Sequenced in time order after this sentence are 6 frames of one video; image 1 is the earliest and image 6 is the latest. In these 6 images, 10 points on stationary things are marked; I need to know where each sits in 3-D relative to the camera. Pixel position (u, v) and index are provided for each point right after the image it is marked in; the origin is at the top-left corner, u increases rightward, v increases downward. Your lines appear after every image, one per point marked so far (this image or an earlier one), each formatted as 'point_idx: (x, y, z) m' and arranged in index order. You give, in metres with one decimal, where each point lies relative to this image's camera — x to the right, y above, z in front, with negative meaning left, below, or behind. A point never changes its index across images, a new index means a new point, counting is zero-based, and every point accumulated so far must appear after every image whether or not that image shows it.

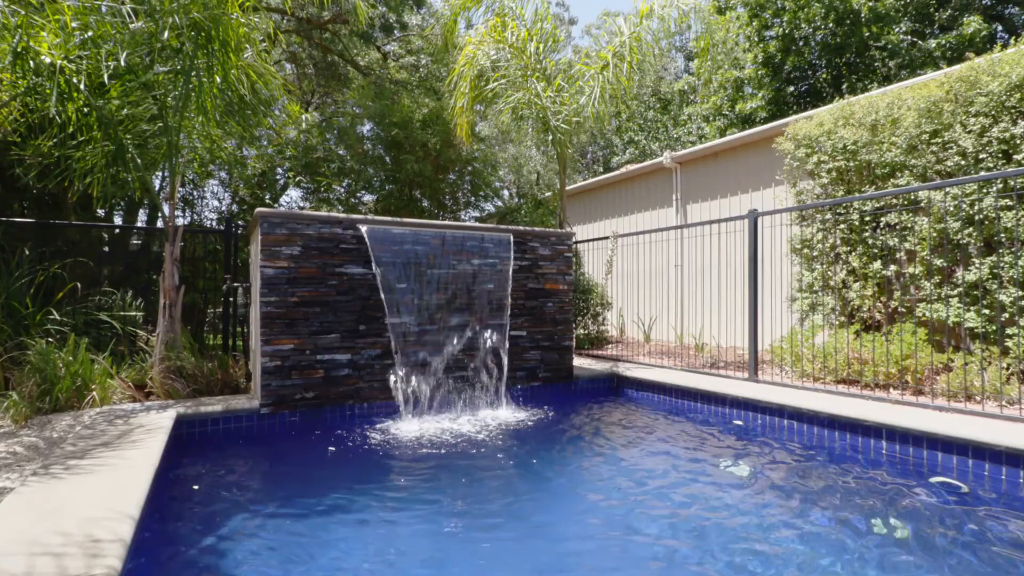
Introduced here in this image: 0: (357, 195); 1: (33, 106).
0: (-2.4, +1.6, +9.3) m
1: (-3.4, +1.3, +4.2) m
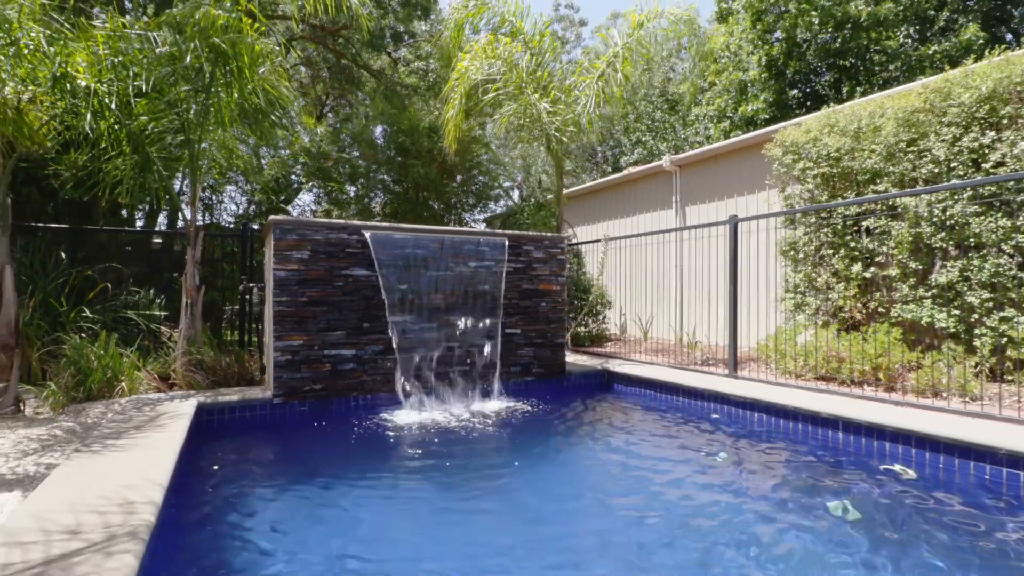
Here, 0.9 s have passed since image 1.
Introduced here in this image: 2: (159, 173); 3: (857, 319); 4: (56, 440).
0: (-2.3, +1.6, +9.7) m
1: (-3.5, +1.3, +4.6) m
2: (-3.0, +1.0, +5.1) m
3: (+3.7, -0.3, +6.2) m
4: (-2.7, -0.9, +3.5) m
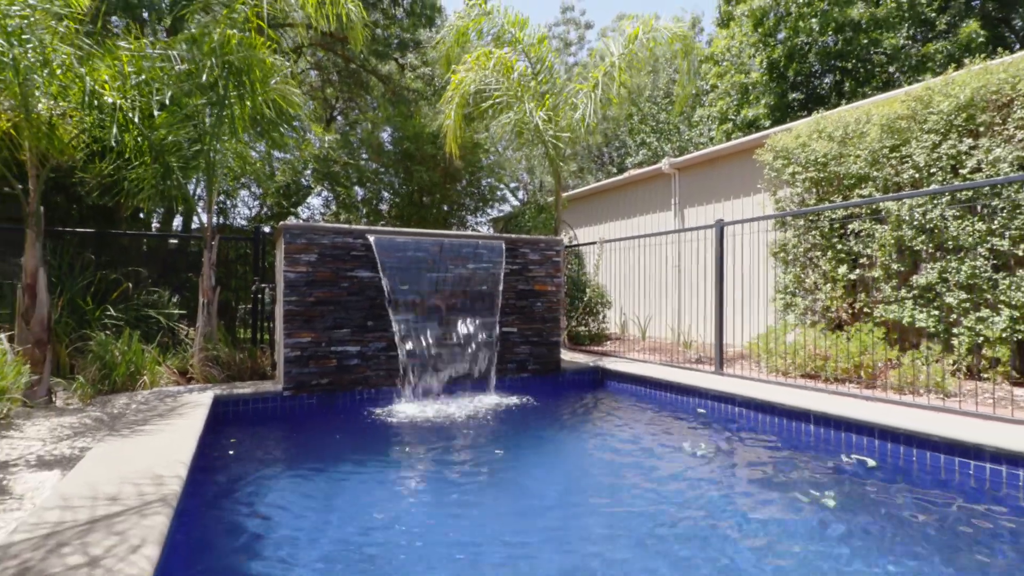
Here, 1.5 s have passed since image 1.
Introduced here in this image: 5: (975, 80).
0: (-2.3, +1.6, +10.1) m
1: (-3.5, +1.3, +5.0) m
2: (-3.1, +1.0, +5.4) m
3: (+3.7, -0.3, +6.5) m
4: (-2.8, -0.9, +3.8) m
5: (+4.2, +1.9, +5.4) m
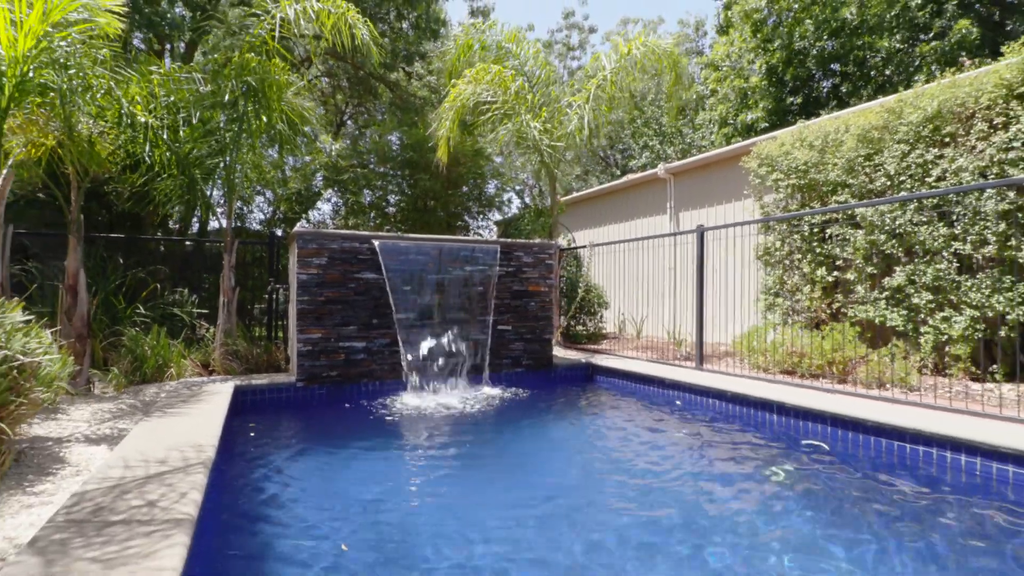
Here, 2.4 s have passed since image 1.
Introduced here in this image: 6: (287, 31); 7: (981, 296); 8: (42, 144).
0: (-2.3, +1.6, +10.5) m
1: (-3.6, +1.3, +5.5) m
2: (-3.1, +1.0, +5.9) m
3: (+3.6, -0.3, +6.9) m
4: (-2.8, -0.9, +4.3) m
5: (+4.2, +1.9, +5.7) m
6: (-2.6, +2.9, +6.7) m
7: (+4.1, -0.1, +5.2) m
8: (-3.9, +1.2, +4.9) m
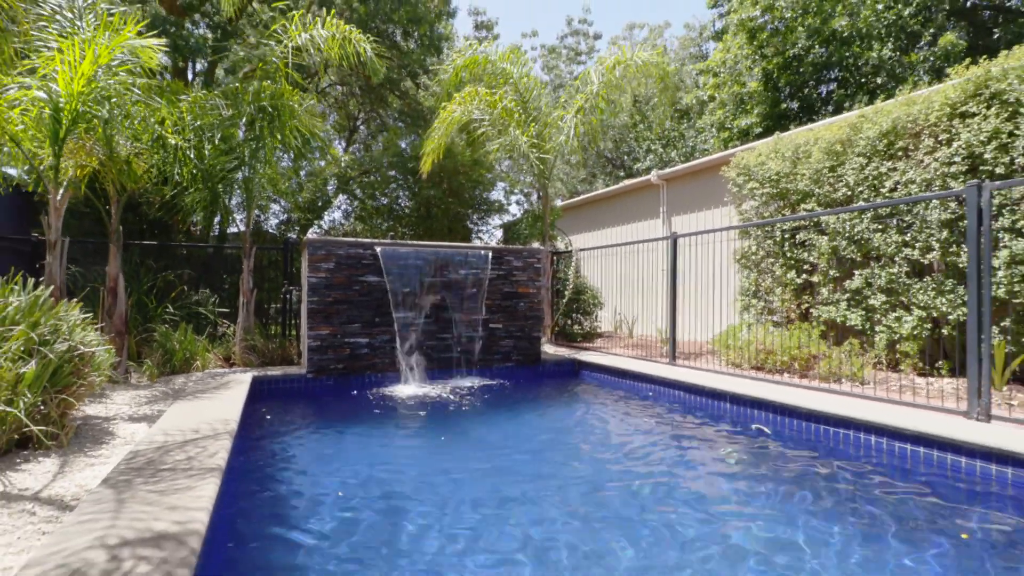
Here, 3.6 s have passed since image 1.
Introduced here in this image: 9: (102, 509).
0: (-2.3, +1.6, +11.2) m
1: (-3.7, +1.3, +6.2) m
2: (-3.2, +1.0, +6.6) m
3: (+3.5, -0.4, +7.4) m
4: (-3.0, -0.9, +5.0) m
5: (+4.1, +1.9, +6.2) m
6: (-2.7, +2.9, +7.4) m
7: (+4.0, -0.1, +5.7) m
8: (-4.1, +1.2, +5.6) m
9: (-1.6, -0.8, +2.3) m
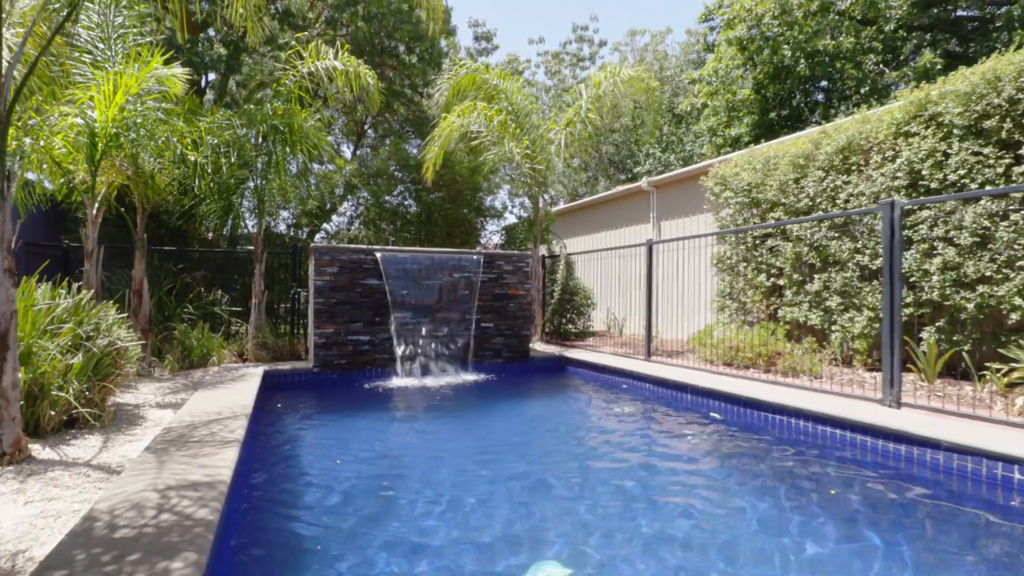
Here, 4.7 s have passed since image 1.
0: (-2.3, +1.5, +11.8) m
1: (-3.8, +1.2, +6.8) m
2: (-3.4, +1.0, +7.2) m
3: (+3.4, -0.4, +7.9) m
4: (-3.2, -0.9, +5.6) m
5: (+3.9, +1.8, +6.7) m
6: (-2.8, +2.9, +8.0) m
7: (+3.8, -0.1, +6.2) m
8: (-4.2, +1.1, +6.3) m
9: (-1.8, -0.9, +2.9) m
